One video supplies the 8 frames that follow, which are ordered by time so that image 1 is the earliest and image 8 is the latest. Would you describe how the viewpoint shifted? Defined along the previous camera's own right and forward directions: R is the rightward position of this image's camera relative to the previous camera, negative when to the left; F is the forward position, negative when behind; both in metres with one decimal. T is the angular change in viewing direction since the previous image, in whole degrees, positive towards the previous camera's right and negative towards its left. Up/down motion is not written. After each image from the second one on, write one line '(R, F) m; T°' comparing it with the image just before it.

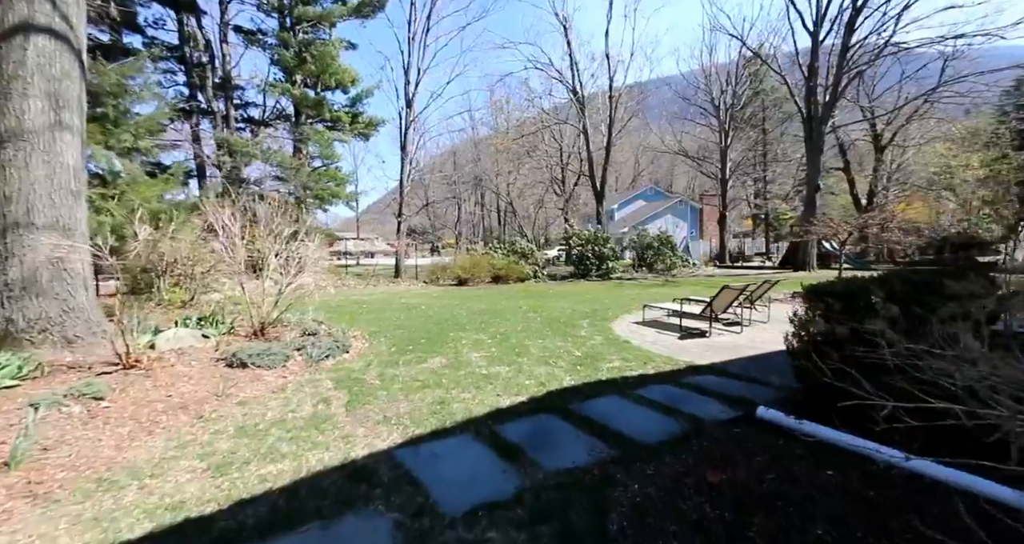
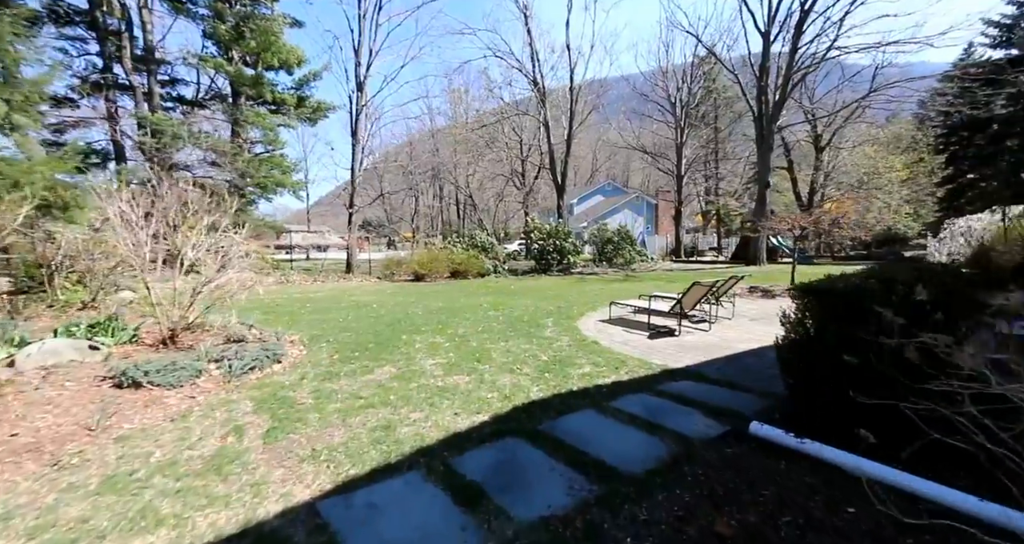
(0.0, +0.5) m; +5°
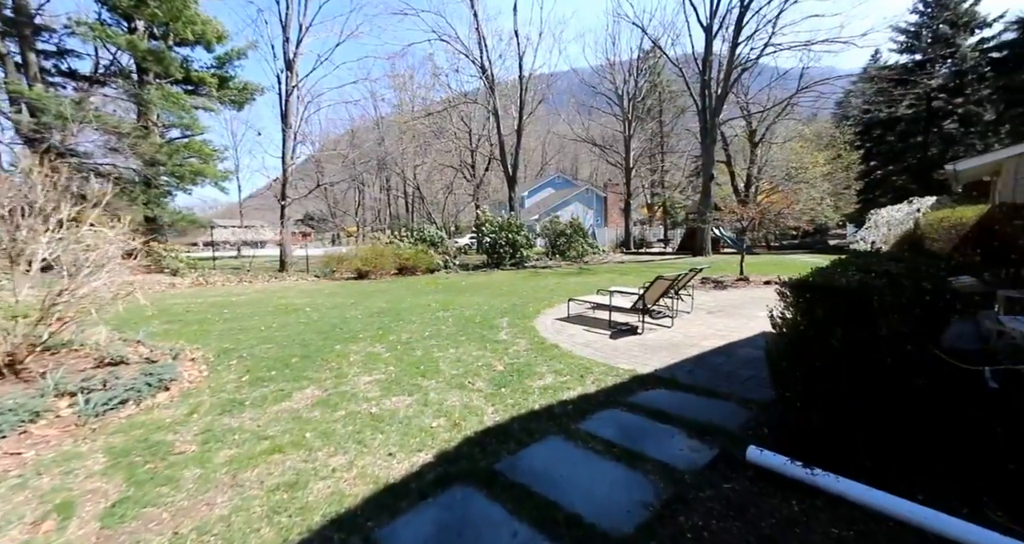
(0.0, +0.6) m; +6°
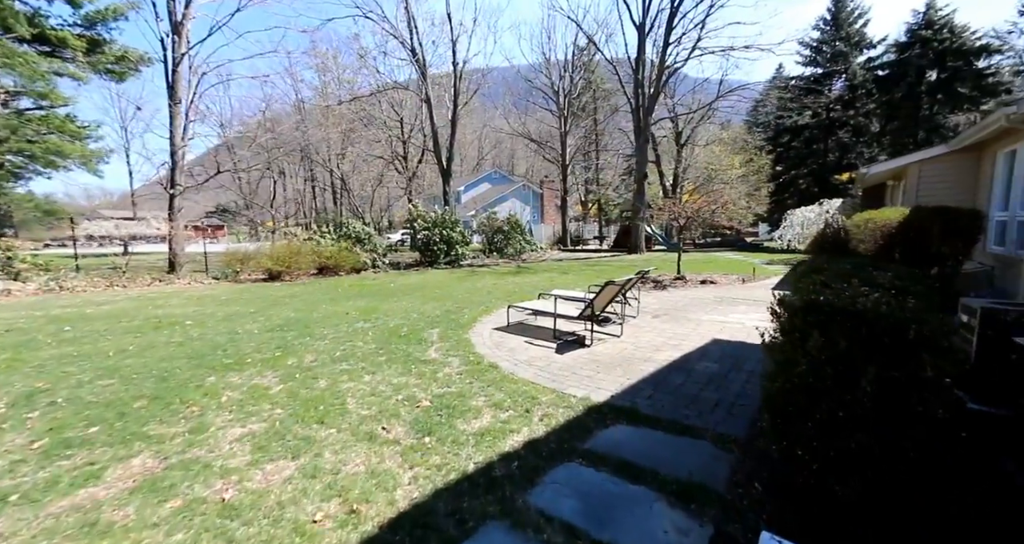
(+0.1, +0.8) m; +8°
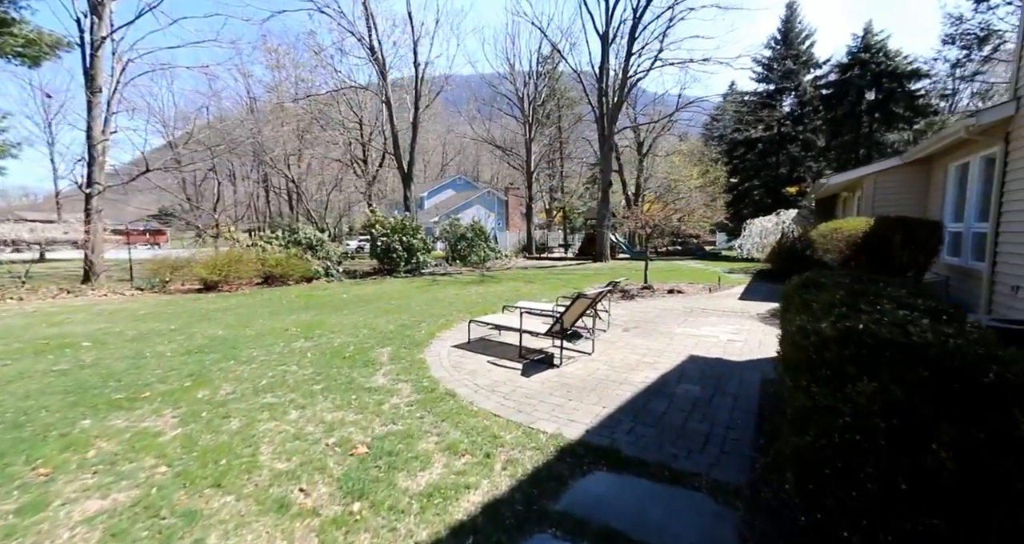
(0.0, +0.6) m; +5°
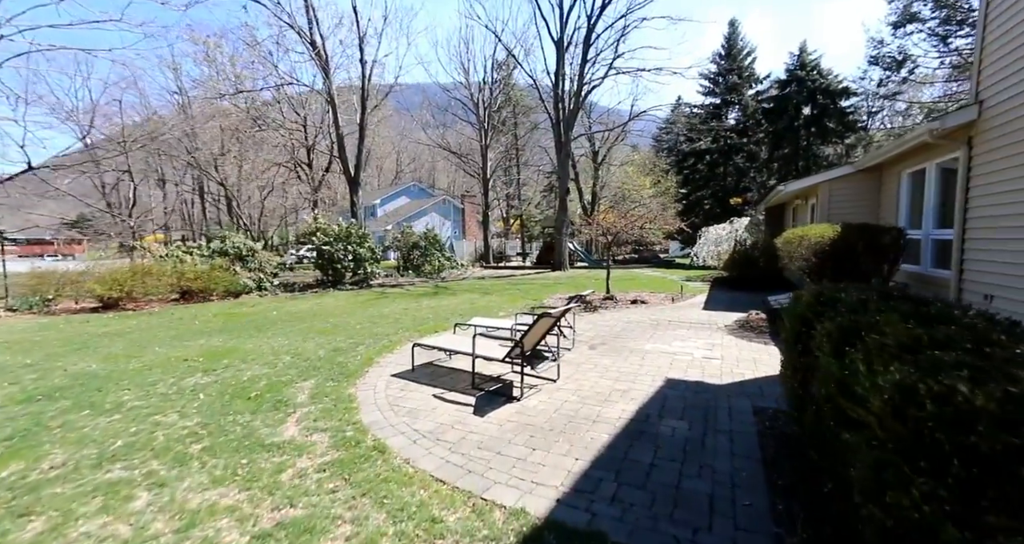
(+0.1, +0.8) m; +5°
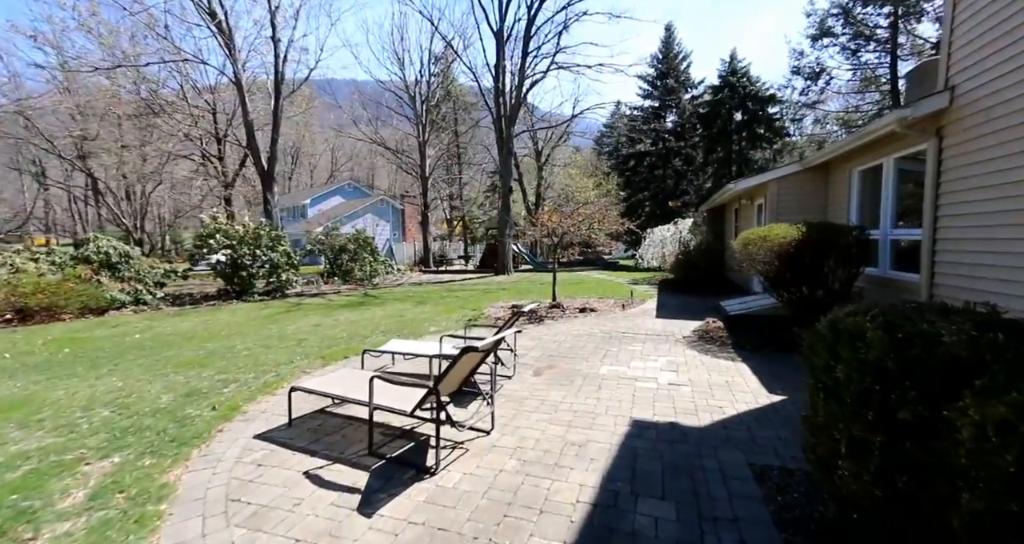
(+0.2, +1.2) m; +7°
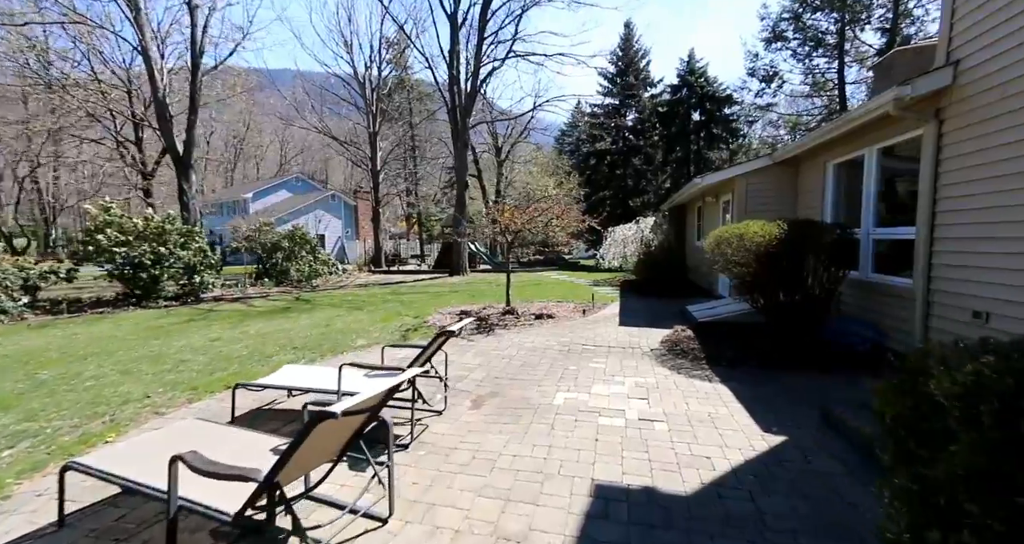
(+0.3, +1.1) m; +5°
